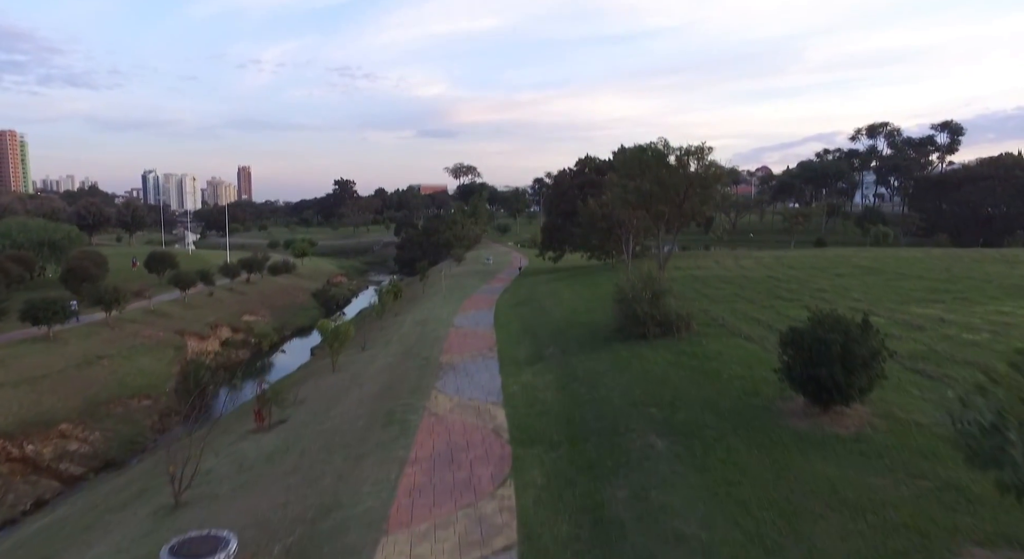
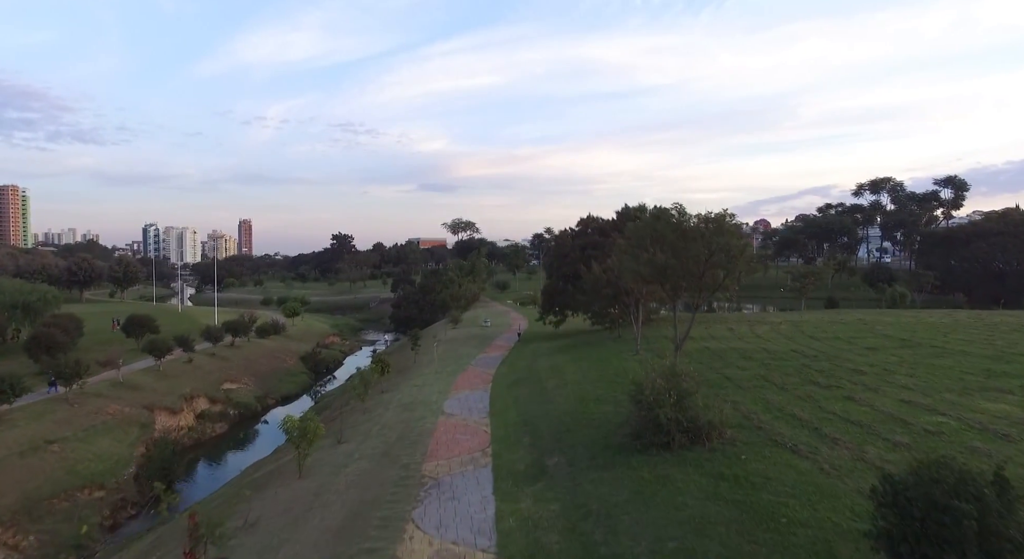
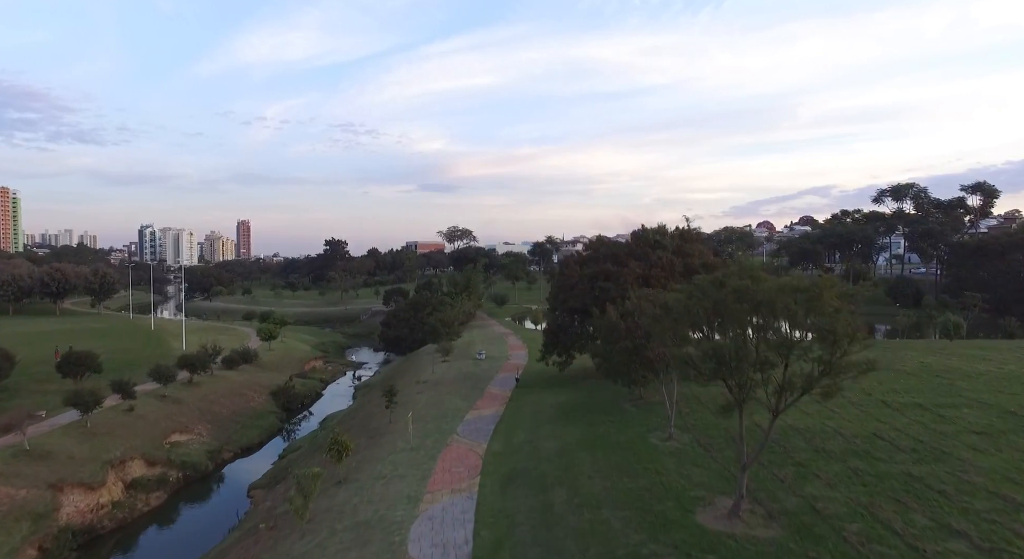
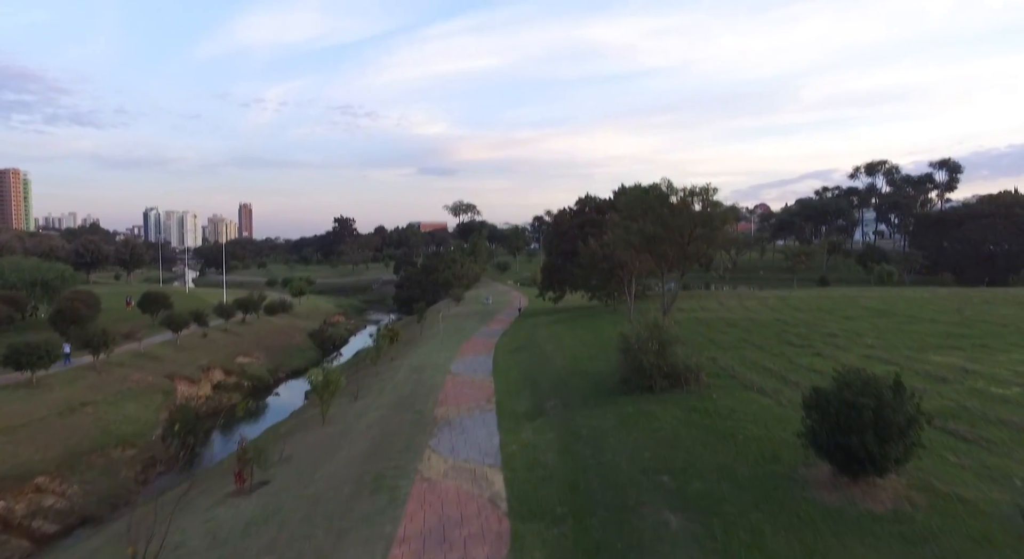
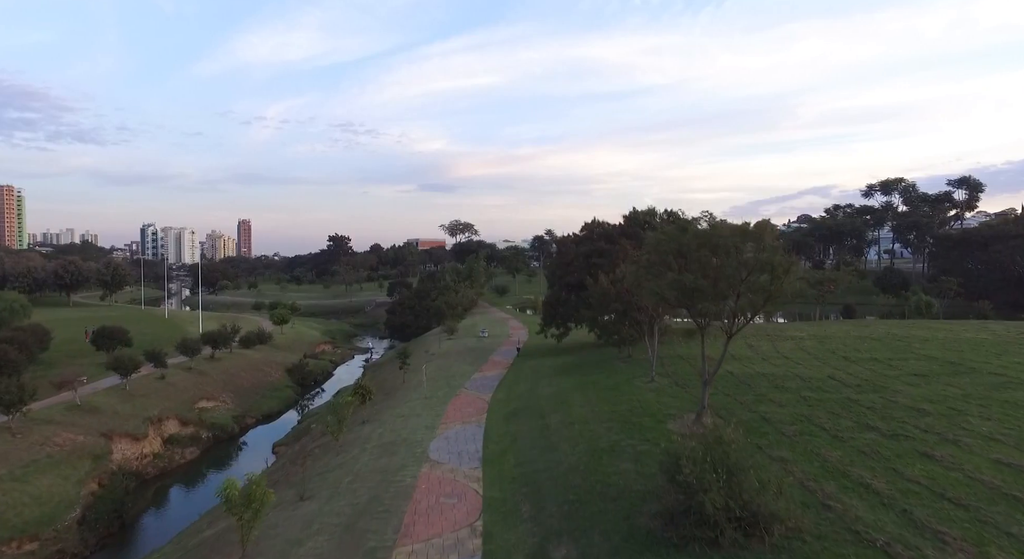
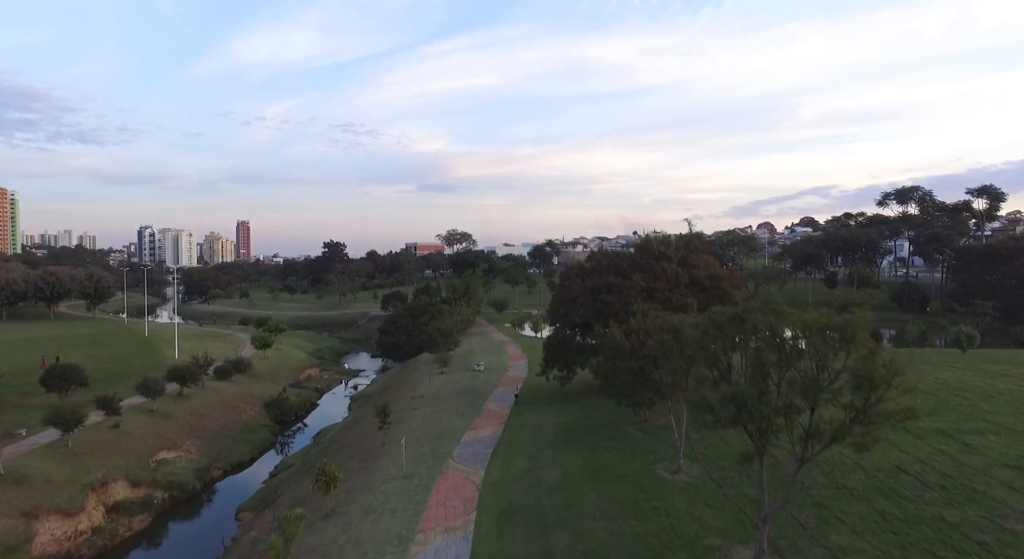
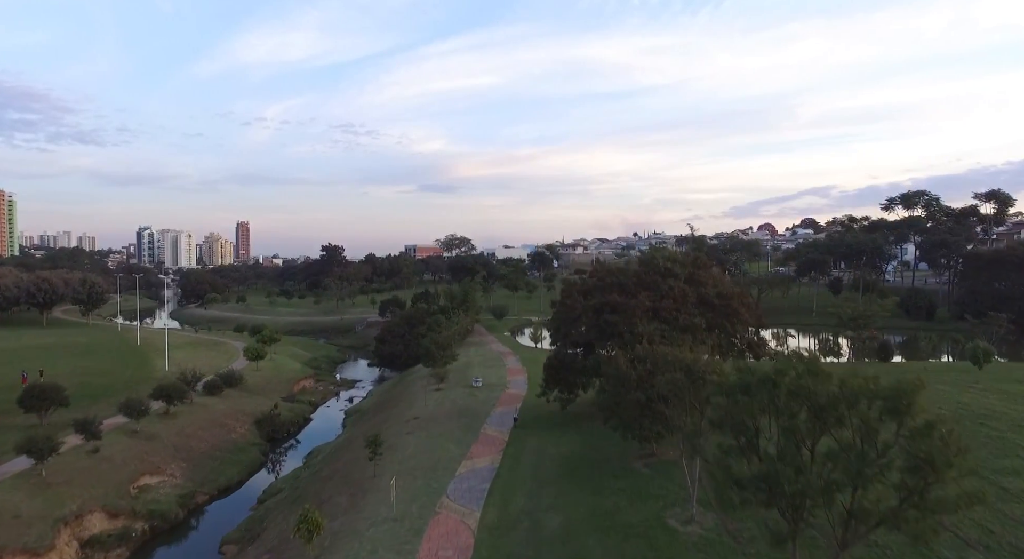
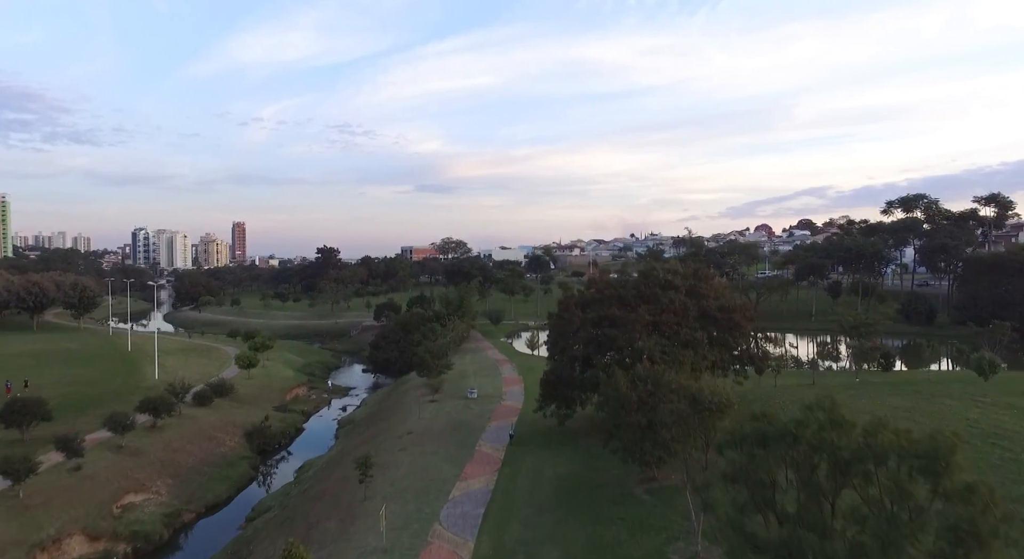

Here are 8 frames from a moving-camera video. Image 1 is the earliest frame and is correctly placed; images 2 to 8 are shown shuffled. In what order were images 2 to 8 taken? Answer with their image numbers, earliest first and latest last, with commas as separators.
4, 2, 5, 3, 6, 7, 8
